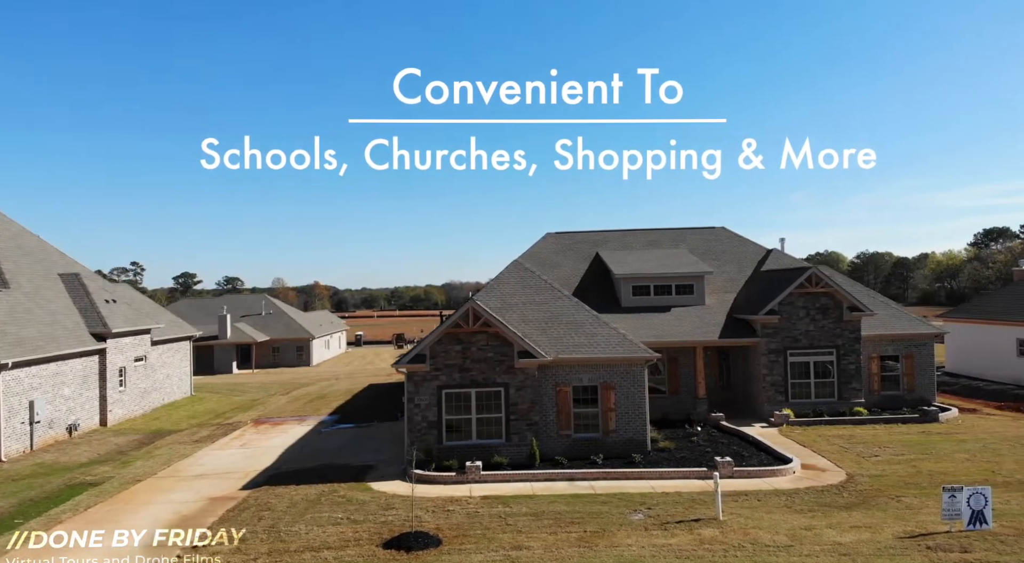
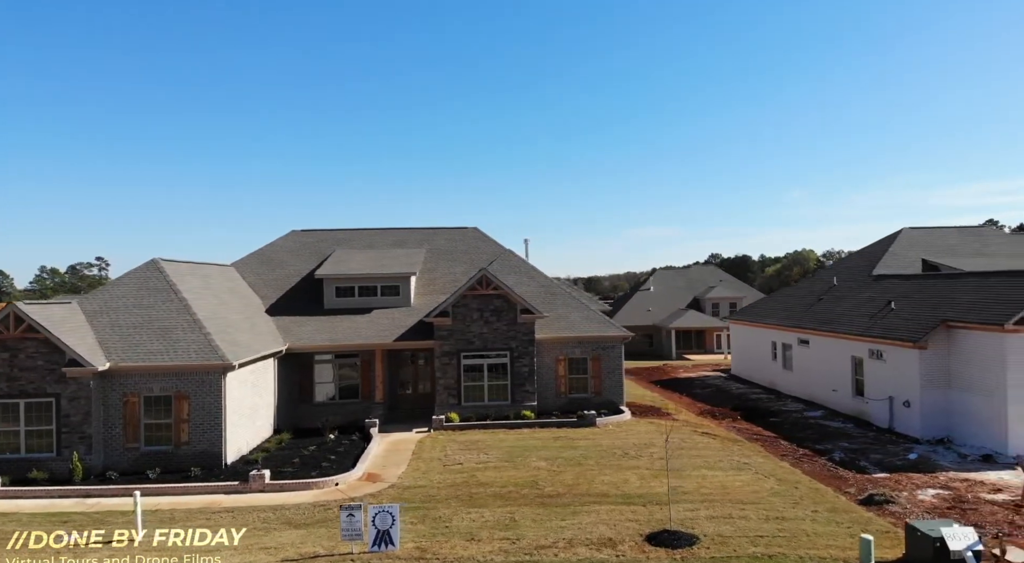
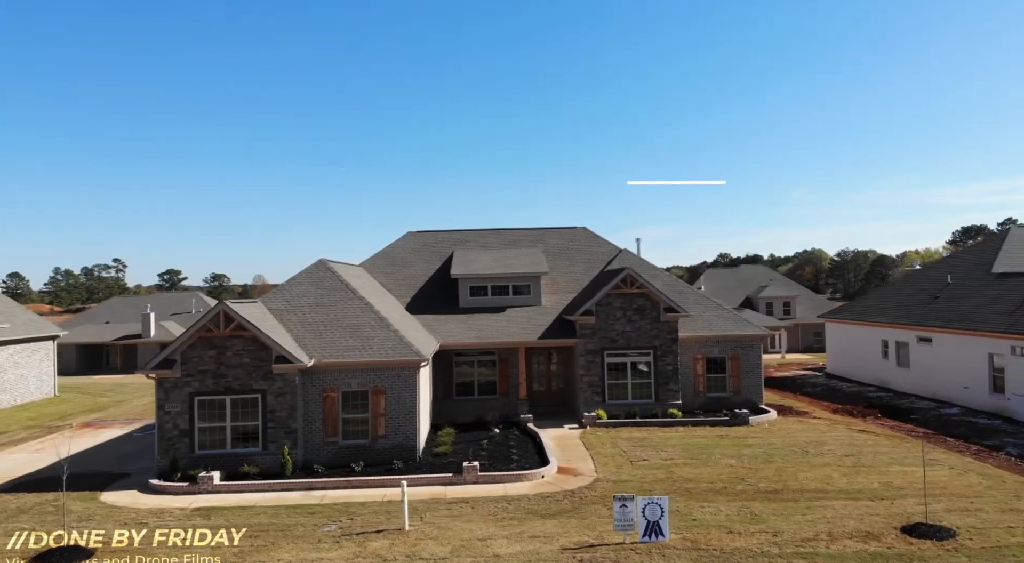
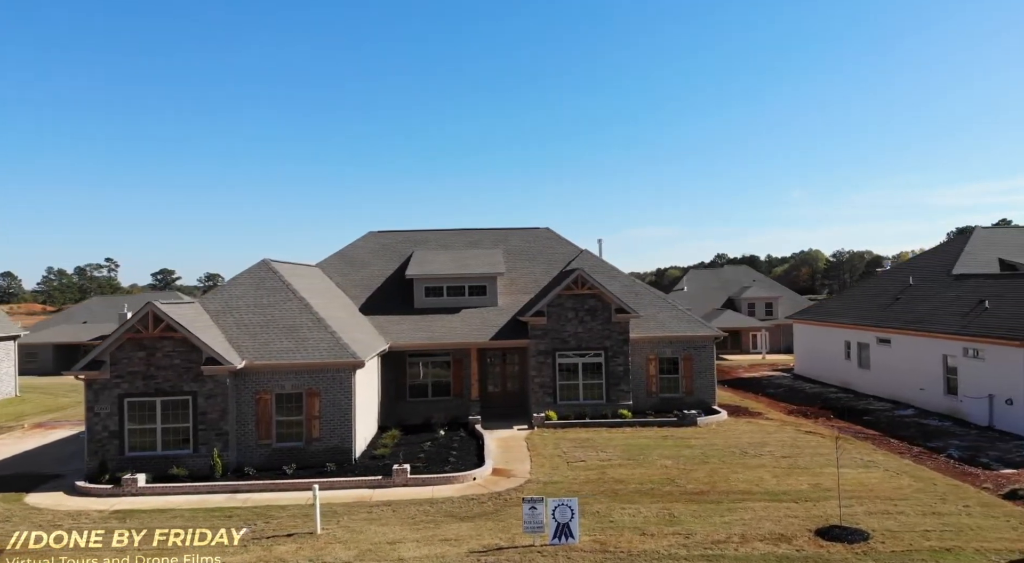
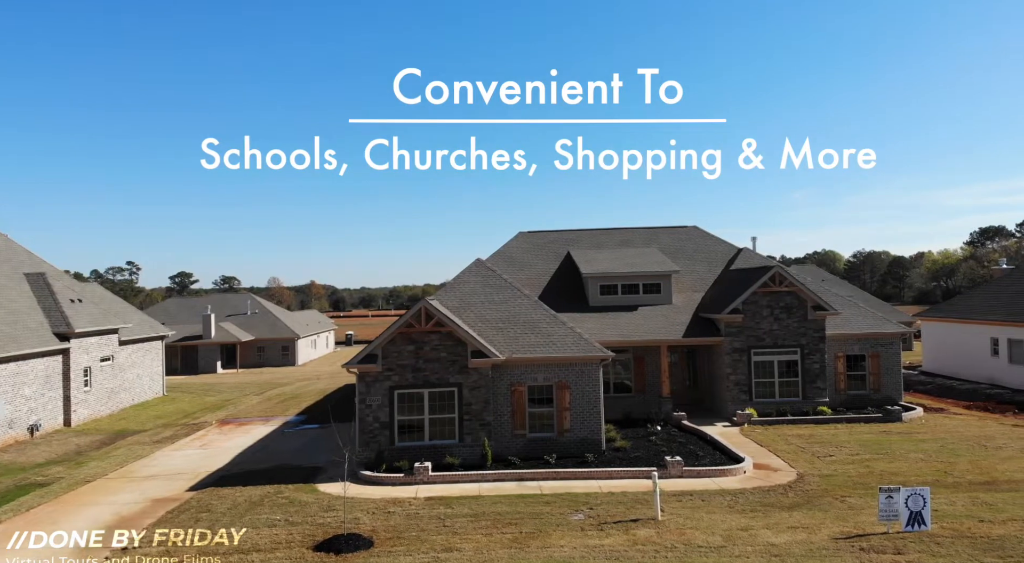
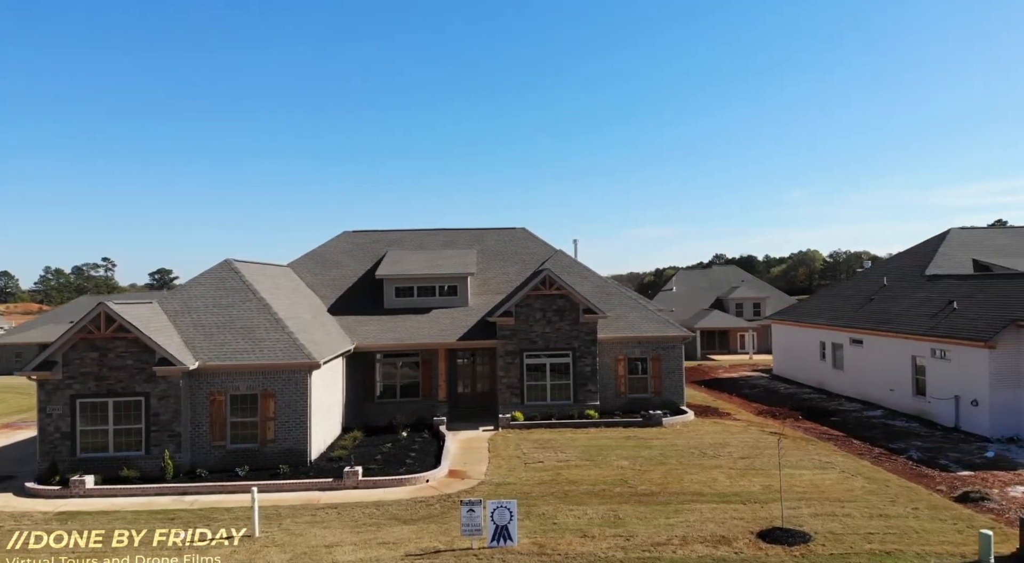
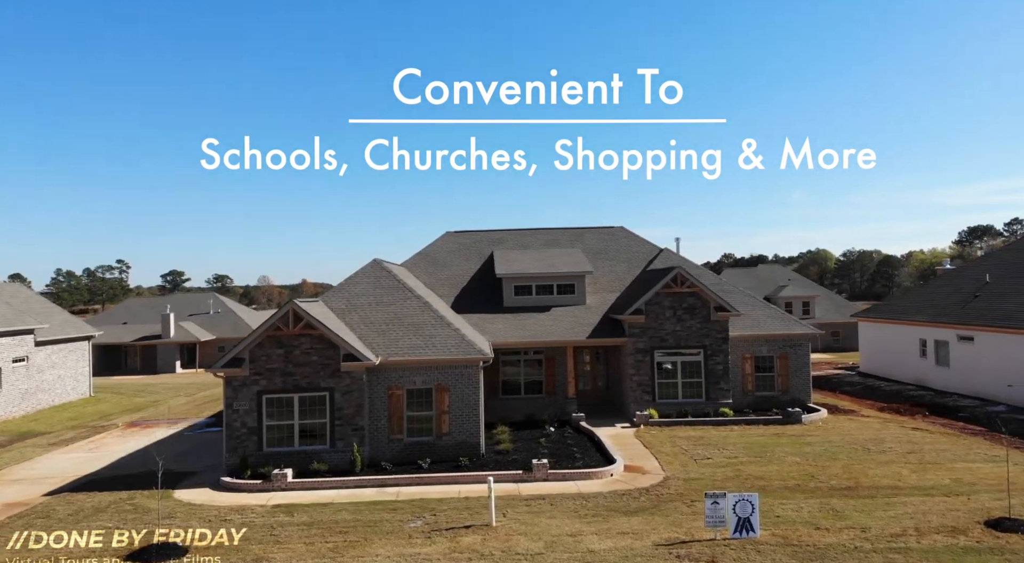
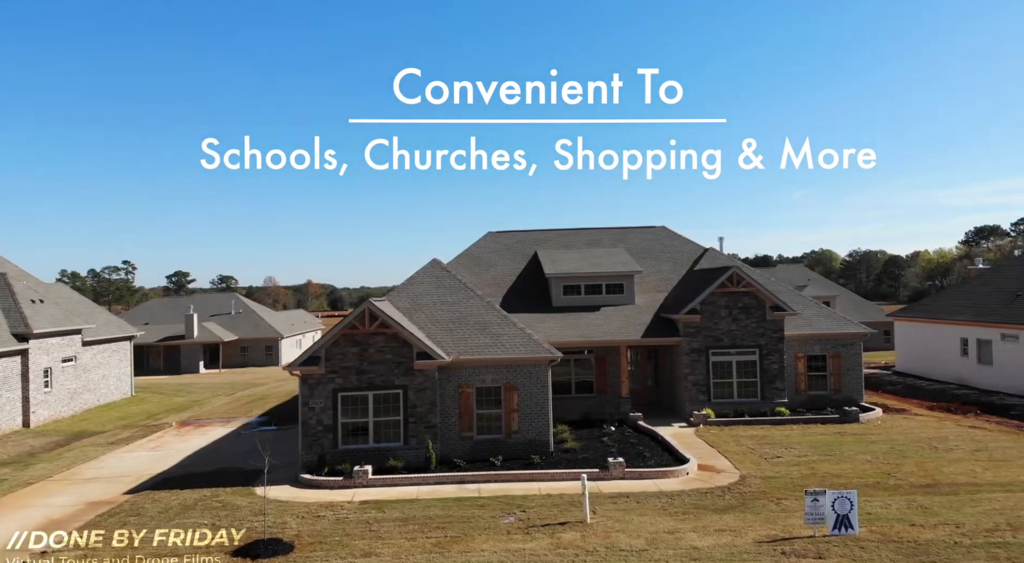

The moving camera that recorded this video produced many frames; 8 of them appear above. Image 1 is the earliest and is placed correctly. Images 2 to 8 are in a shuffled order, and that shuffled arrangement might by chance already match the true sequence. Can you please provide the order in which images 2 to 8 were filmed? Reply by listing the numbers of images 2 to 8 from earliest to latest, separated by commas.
5, 8, 7, 3, 4, 6, 2
